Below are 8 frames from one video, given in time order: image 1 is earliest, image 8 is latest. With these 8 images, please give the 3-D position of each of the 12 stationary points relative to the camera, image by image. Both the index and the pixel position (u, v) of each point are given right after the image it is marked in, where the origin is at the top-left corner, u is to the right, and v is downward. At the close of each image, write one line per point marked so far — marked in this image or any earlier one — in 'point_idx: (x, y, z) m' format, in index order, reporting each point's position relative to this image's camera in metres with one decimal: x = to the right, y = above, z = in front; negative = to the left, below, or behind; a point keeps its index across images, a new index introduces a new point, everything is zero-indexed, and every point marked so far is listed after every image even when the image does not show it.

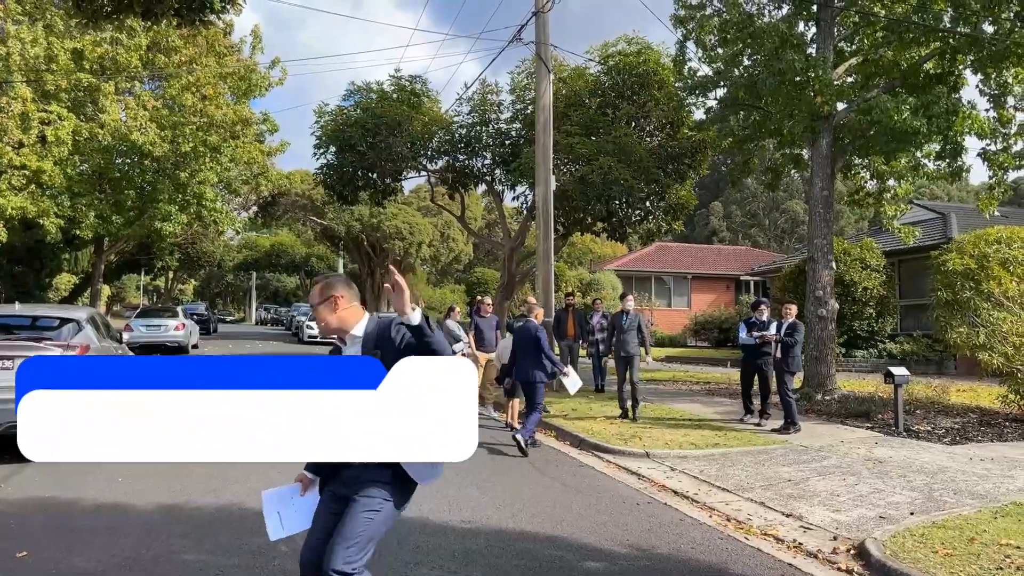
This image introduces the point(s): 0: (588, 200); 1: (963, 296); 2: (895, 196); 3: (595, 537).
0: (+1.5, +1.8, +16.2) m
1: (+6.1, -0.1, +11.0) m
2: (+7.7, +1.8, +16.3) m
3: (+0.6, -1.8, +5.8) m
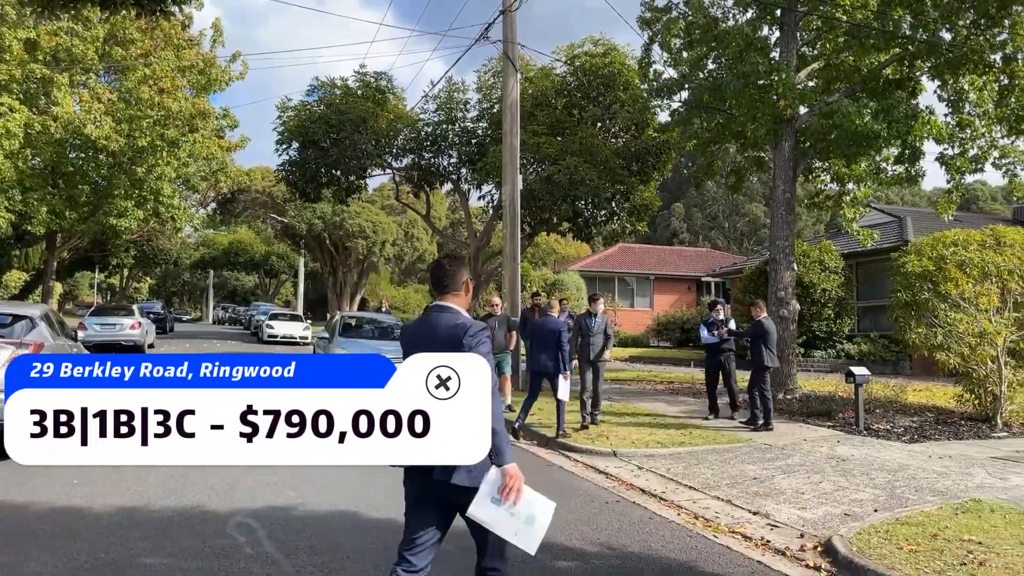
0: (+0.8, +1.8, +16.2) m
1: (+5.7, -0.1, +11.2) m
2: (+7.0, +1.8, +16.6) m
3: (+0.4, -1.8, +5.8) m
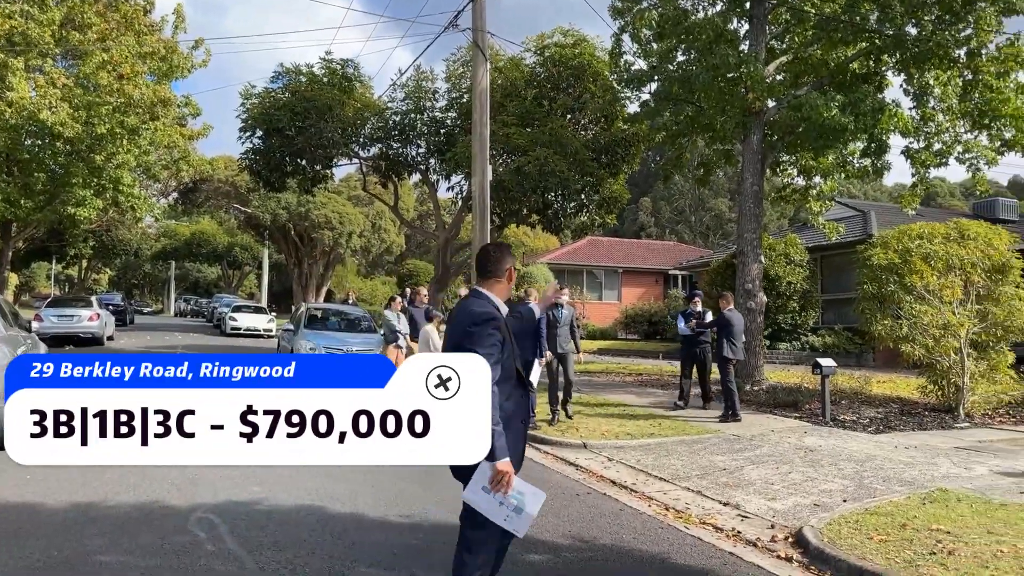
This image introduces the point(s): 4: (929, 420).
0: (+0.2, +1.9, +16.1) m
1: (+5.2, 0.0, +11.3) m
2: (+6.4, +2.0, +16.7) m
3: (+0.2, -1.7, +5.7) m
4: (+5.7, -1.8, +11.1) m
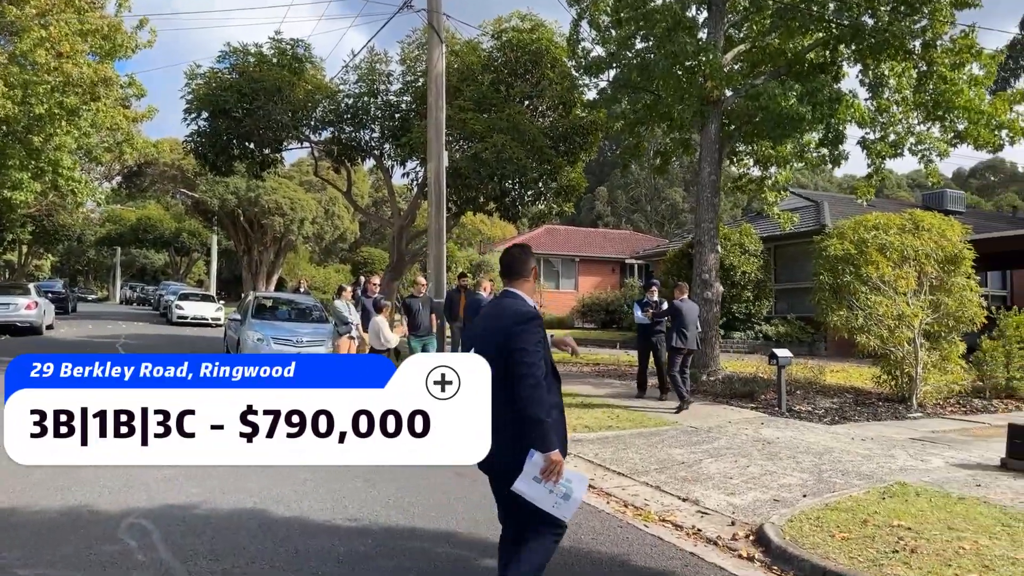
0: (-0.6, +2.1, +15.8) m
1: (+4.6, +0.1, +11.3) m
2: (+5.5, +2.2, +16.7) m
3: (-0.1, -1.6, +5.4) m
4: (+5.1, -1.7, +11.1) m
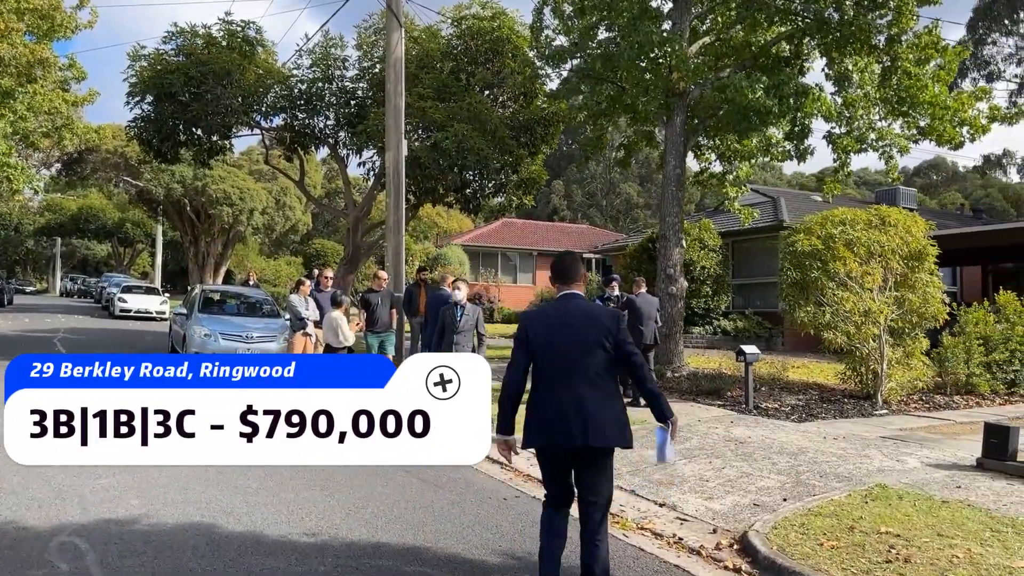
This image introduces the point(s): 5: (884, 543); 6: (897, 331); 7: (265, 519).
0: (-1.4, +2.3, +15.3) m
1: (+4.1, +0.2, +11.2) m
2: (+4.6, +2.3, +16.6) m
3: (-0.3, -1.6, +5.1) m
4: (+4.6, -1.6, +11.0) m
5: (+2.4, -1.6, +5.1) m
6: (+5.4, -0.6, +11.4) m
7: (-1.7, -1.6, +5.4) m
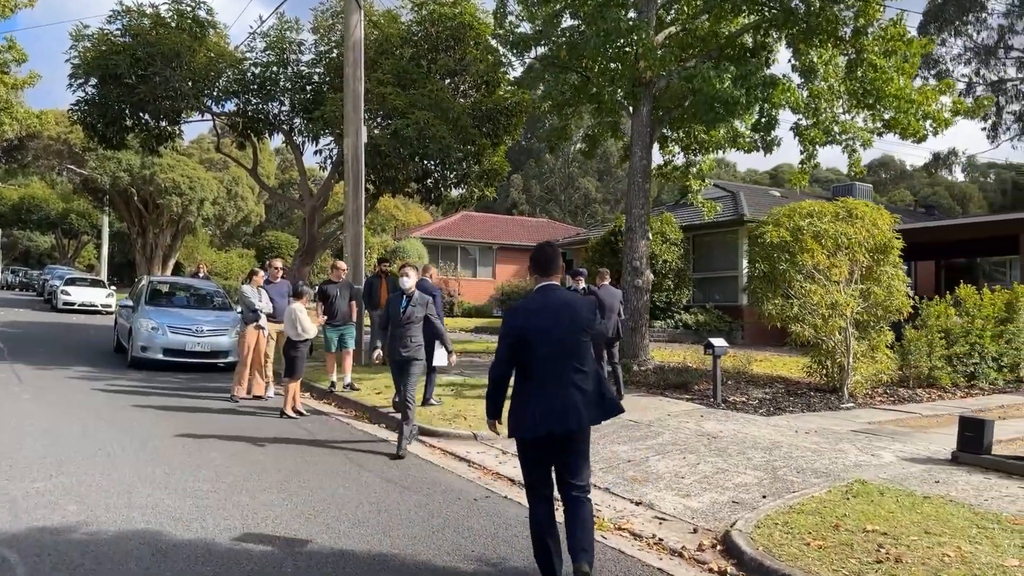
0: (-2.1, +2.4, +14.9) m
1: (+3.6, +0.3, +11.0) m
2: (+3.9, +2.4, +16.5) m
3: (-0.4, -1.5, +4.7) m
4: (+4.1, -1.5, +10.9) m
5: (+2.2, -1.6, +4.9) m
6: (+4.9, -0.5, +11.4) m
7: (-1.8, -1.5, +5.0) m
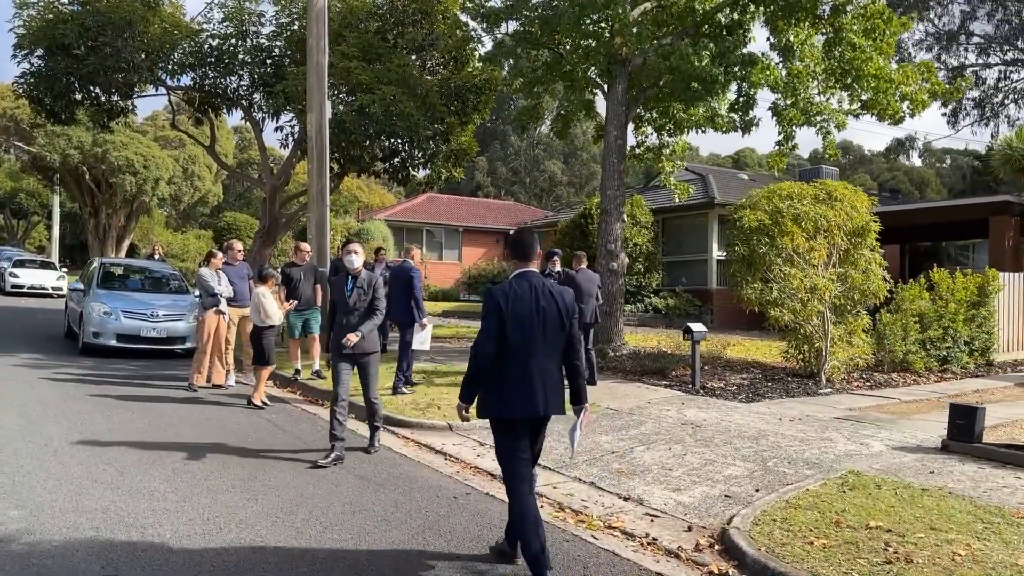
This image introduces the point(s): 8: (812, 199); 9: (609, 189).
0: (-2.6, +2.7, +14.4) m
1: (+3.3, +0.5, +10.8) m
2: (+3.3, +2.7, +16.3) m
3: (-0.5, -1.4, +4.4) m
4: (+3.8, -1.3, +10.8) m
5: (+2.1, -1.5, +4.7) m
6: (+4.6, -0.3, +11.2) m
7: (-1.9, -1.4, +4.6) m
8: (+4.1, +1.2, +10.9) m
9: (+1.5, +1.6, +12.9) m
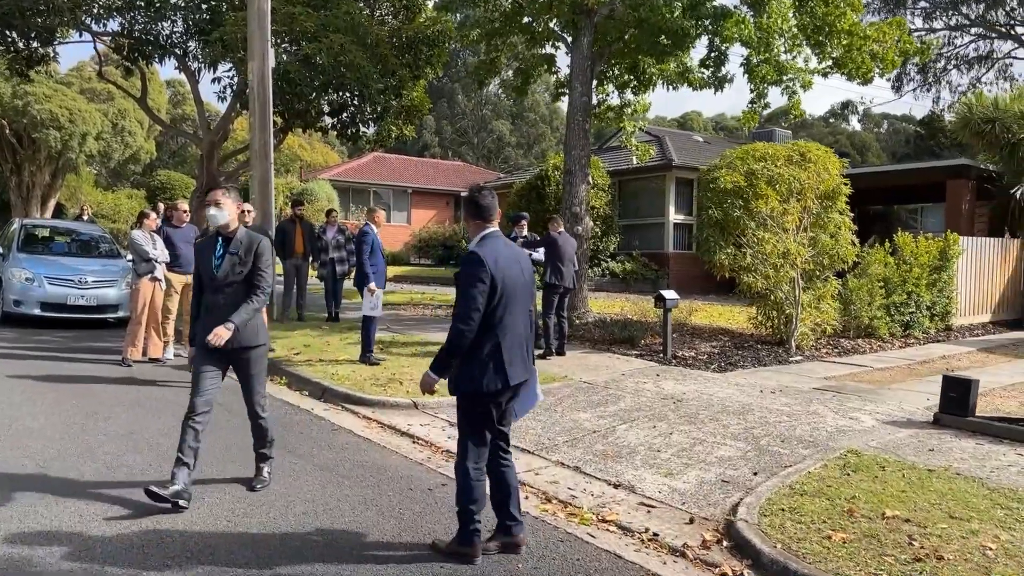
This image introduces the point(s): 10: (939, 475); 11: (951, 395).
0: (-3.3, +3.3, +13.4) m
1: (+2.8, +0.9, +10.4) m
2: (+2.4, +3.4, +15.7) m
3: (-0.5, -1.3, +3.8) m
4: (+3.3, -0.8, +10.5) m
5: (+2.1, -1.3, +4.3) m
6: (+4.0, +0.2, +10.9) m
7: (-2.0, -1.2, +3.9) m
8: (+3.6, +1.7, +10.5) m
9: (+0.9, +2.1, +12.3) m
10: (+2.8, -1.2, +5.2) m
11: (+3.6, -0.9, +6.6) m
